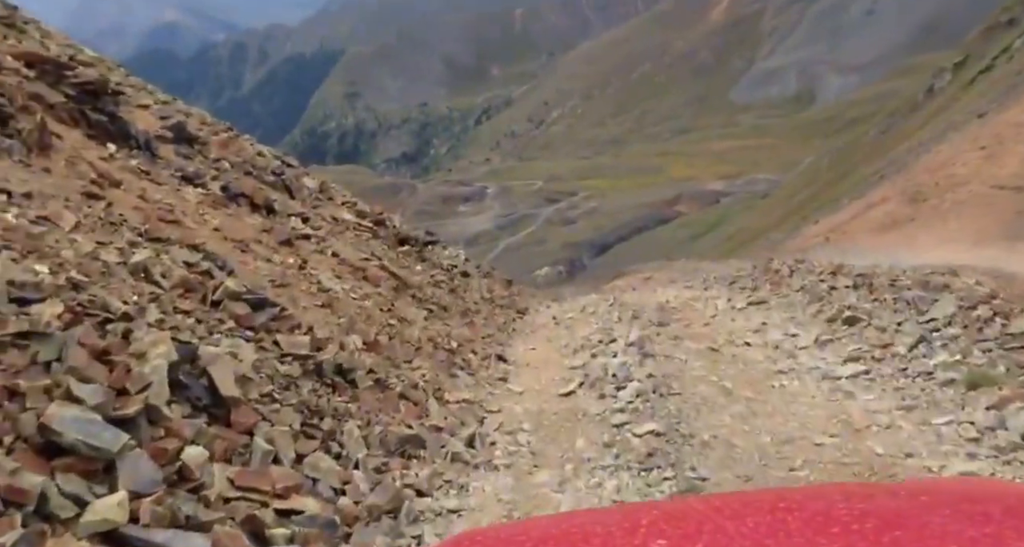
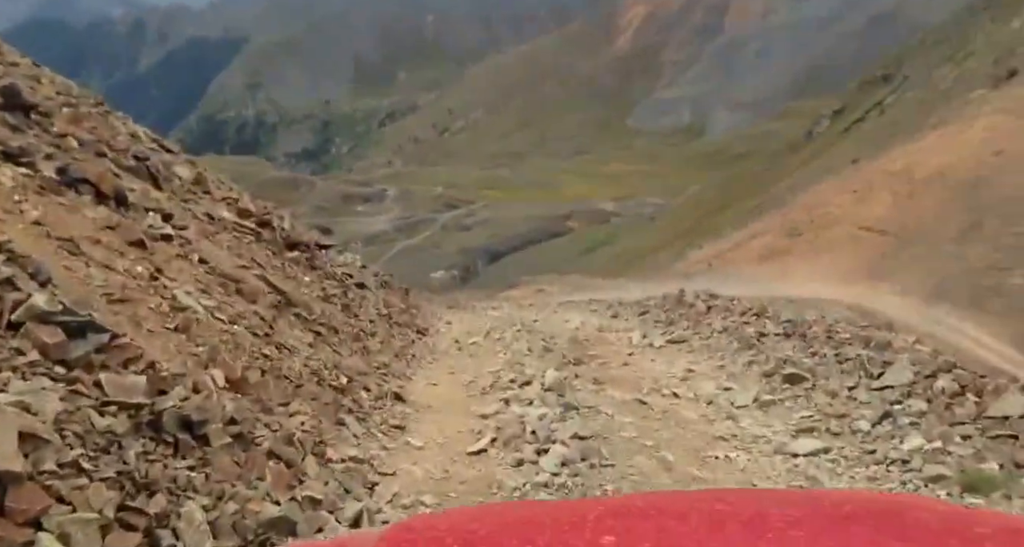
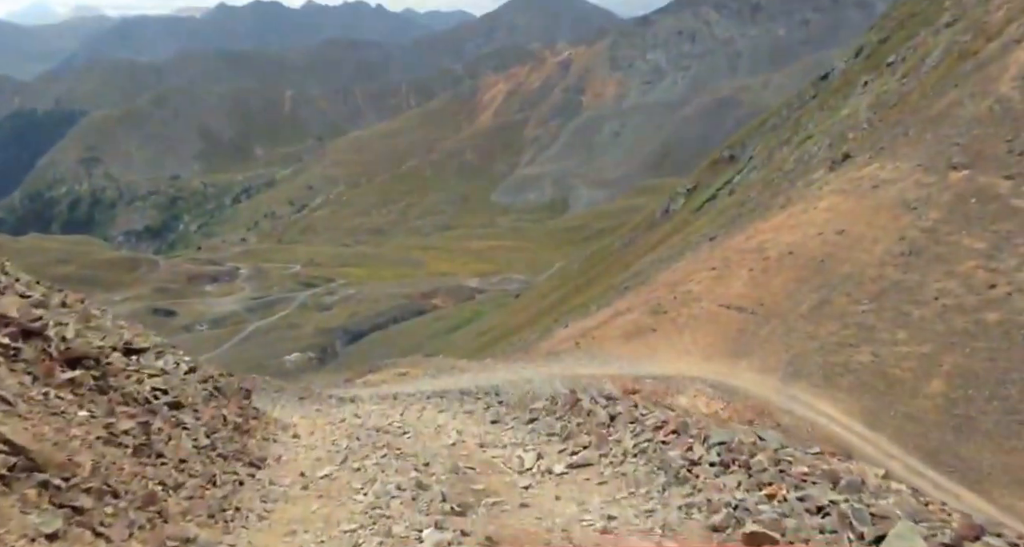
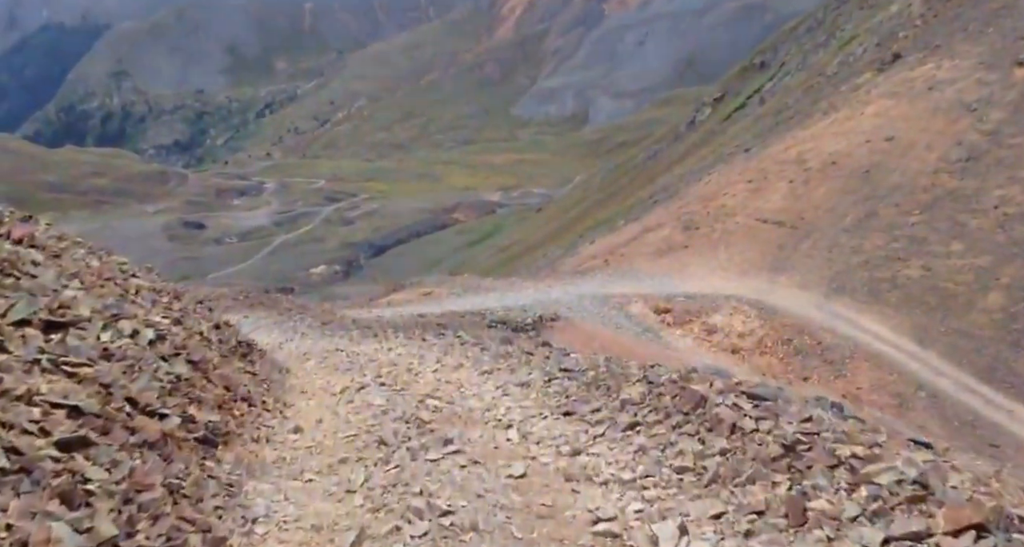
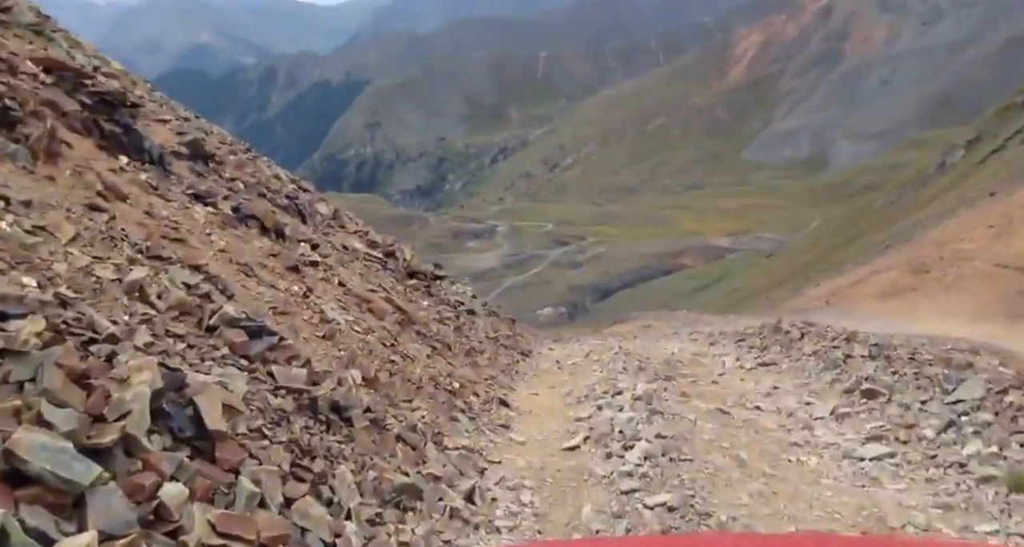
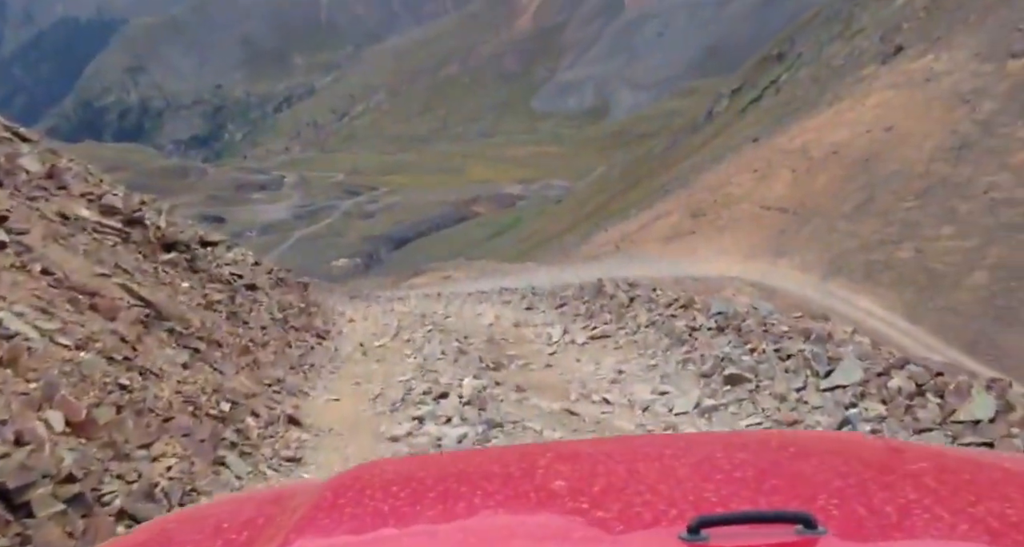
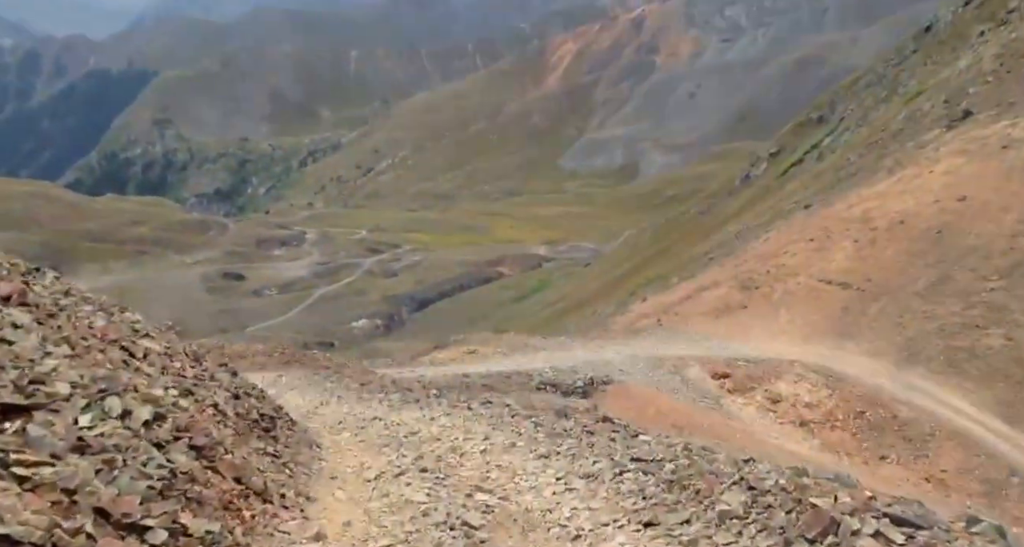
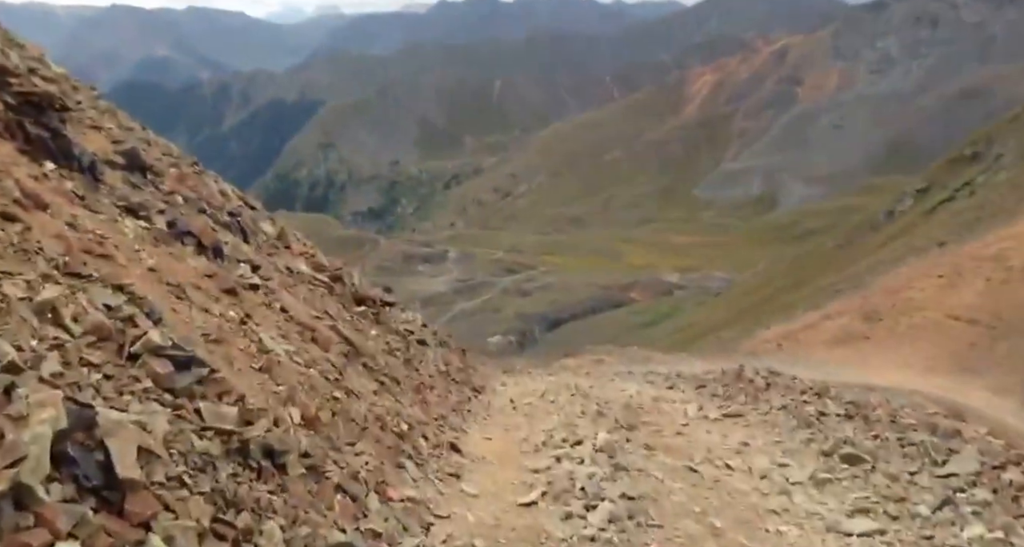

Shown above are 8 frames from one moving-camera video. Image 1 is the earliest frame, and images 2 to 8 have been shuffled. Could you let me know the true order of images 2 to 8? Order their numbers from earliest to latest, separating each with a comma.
5, 8, 2, 6, 3, 4, 7
